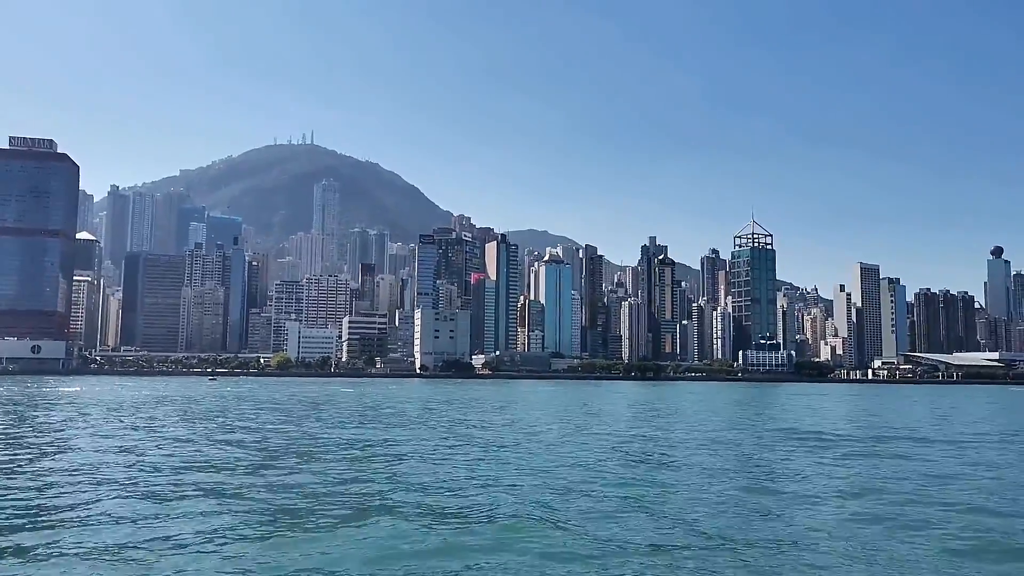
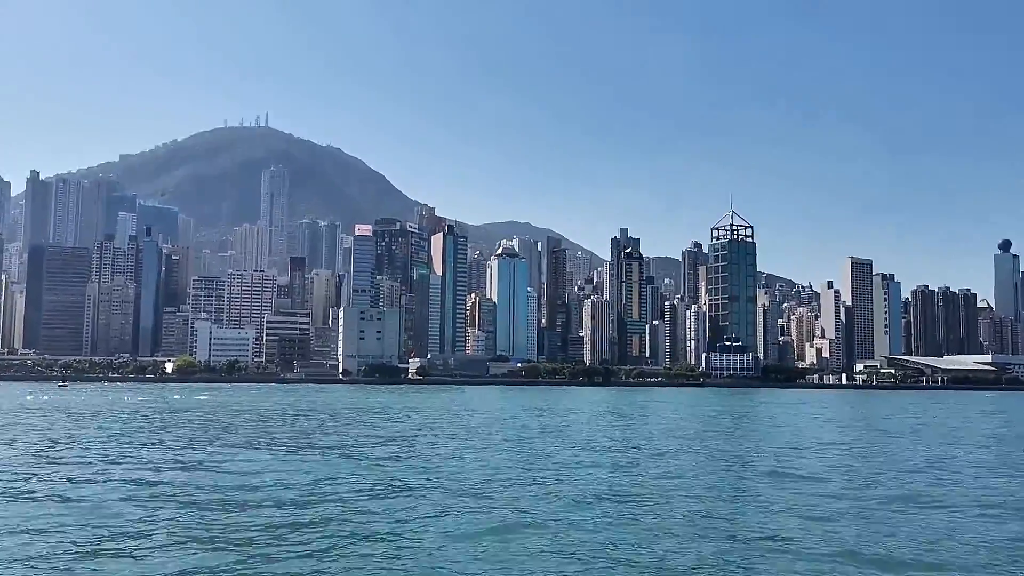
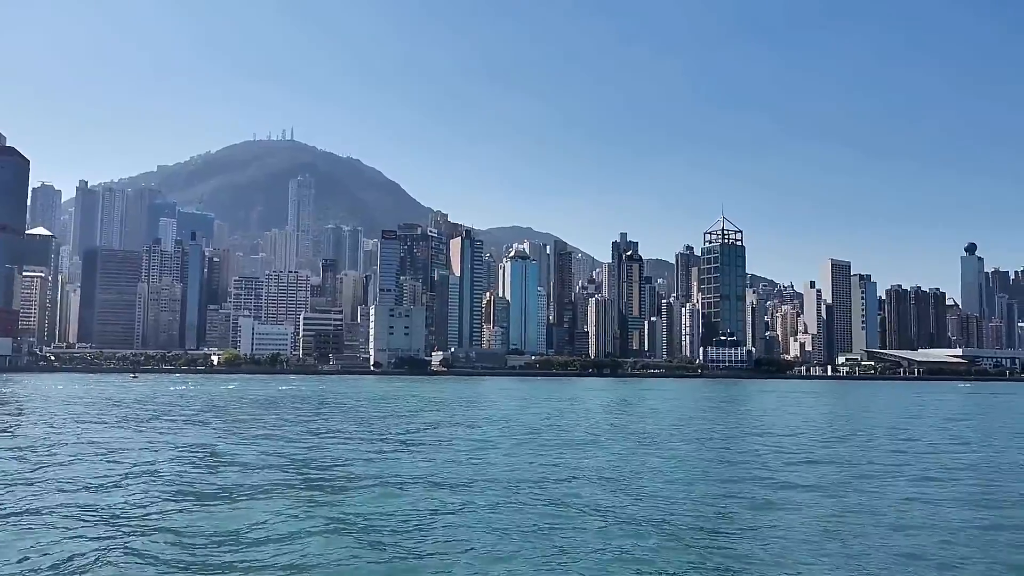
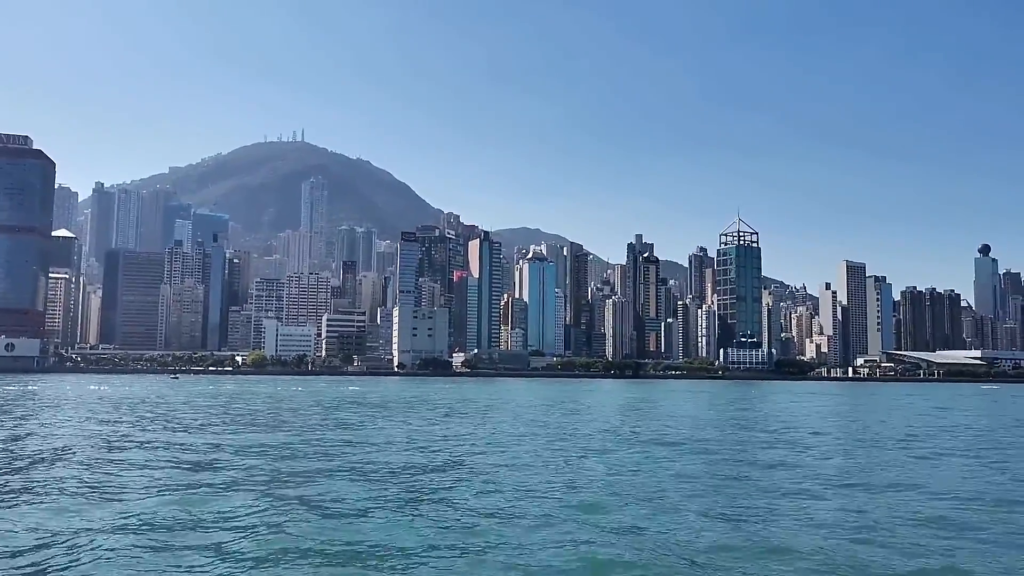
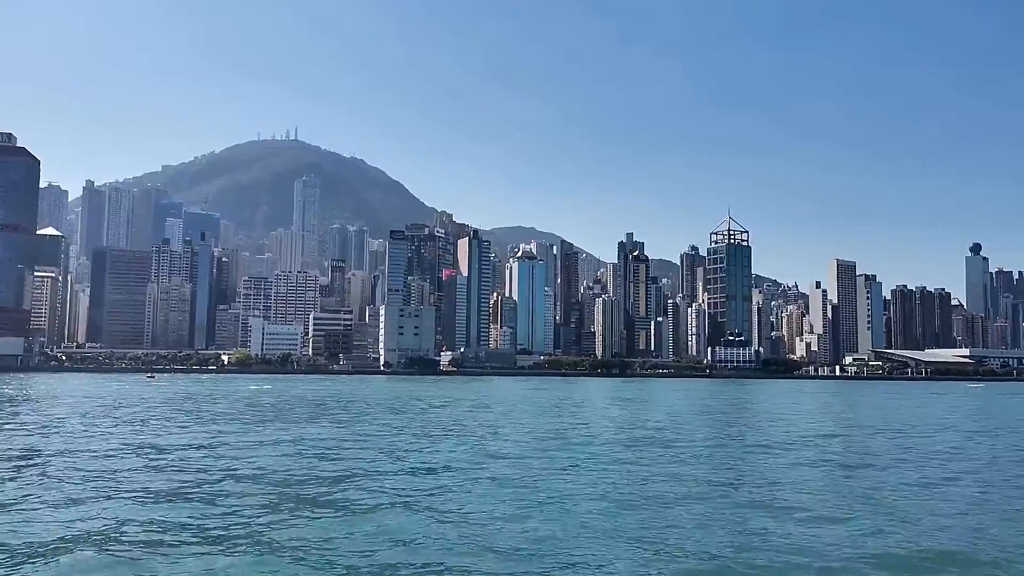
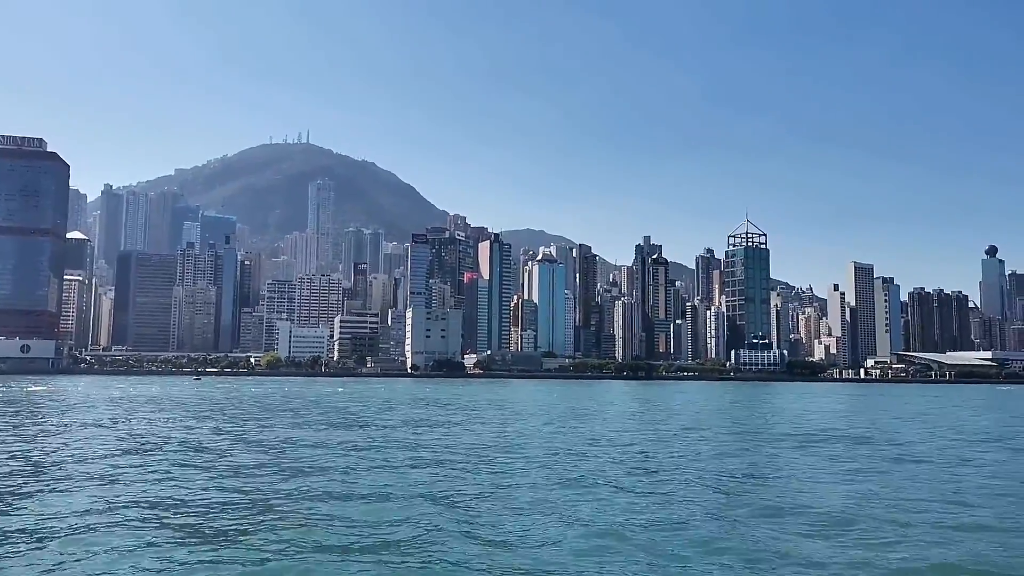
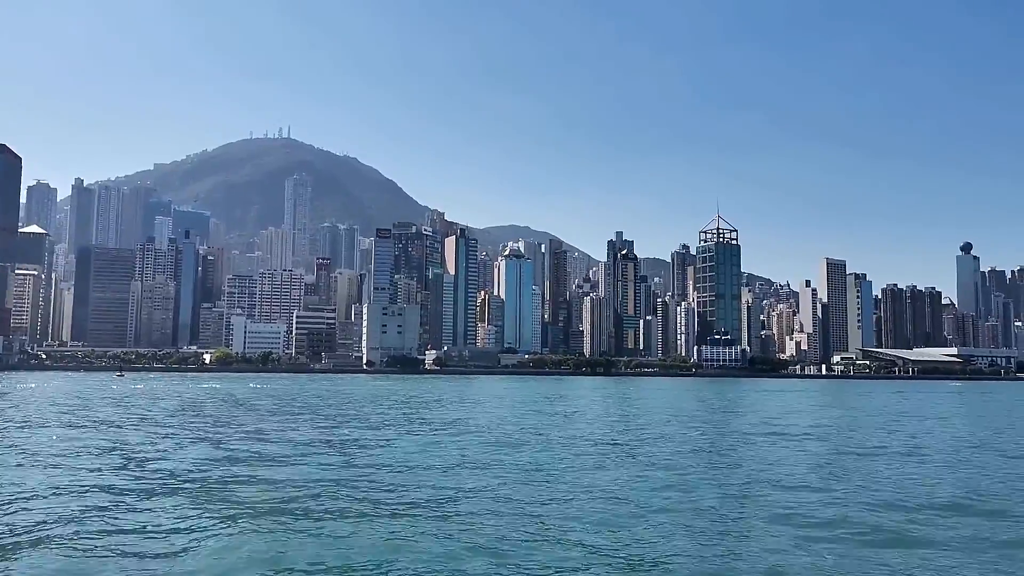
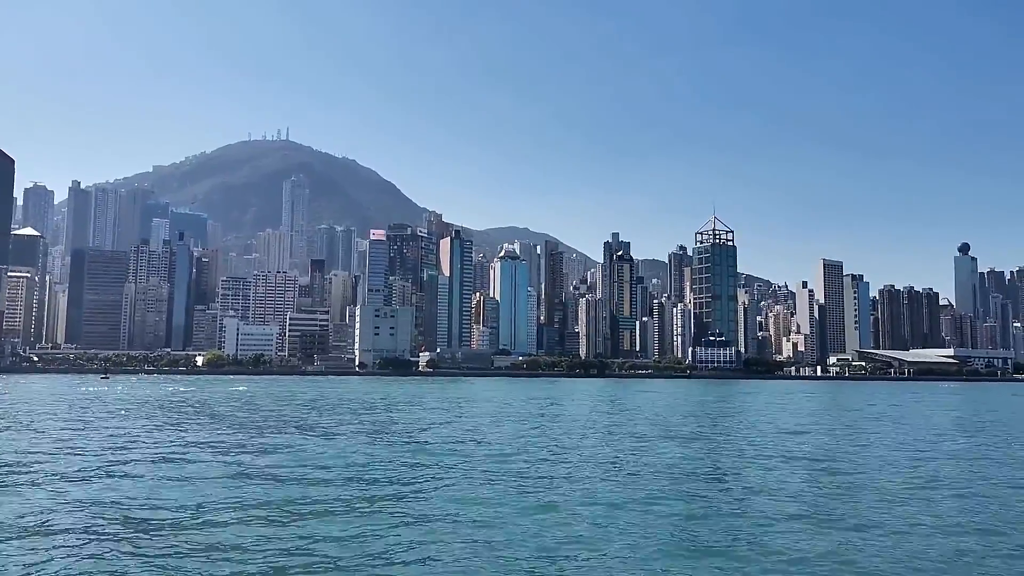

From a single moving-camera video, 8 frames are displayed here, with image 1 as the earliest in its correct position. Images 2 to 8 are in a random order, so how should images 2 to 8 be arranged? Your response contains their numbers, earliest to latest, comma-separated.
6, 4, 5, 3, 7, 8, 2
